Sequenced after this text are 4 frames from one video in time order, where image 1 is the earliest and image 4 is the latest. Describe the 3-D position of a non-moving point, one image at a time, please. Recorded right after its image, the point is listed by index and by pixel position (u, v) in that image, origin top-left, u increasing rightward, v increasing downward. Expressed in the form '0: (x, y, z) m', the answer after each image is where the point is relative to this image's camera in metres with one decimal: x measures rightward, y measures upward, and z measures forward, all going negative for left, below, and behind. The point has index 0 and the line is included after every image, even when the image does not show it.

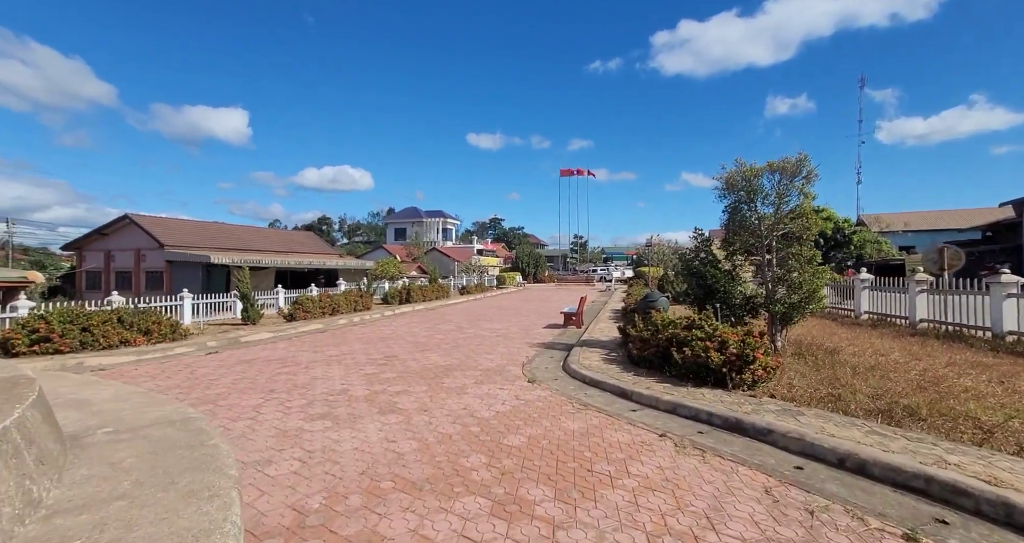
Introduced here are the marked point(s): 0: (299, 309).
0: (-7.0, -1.3, +14.6) m
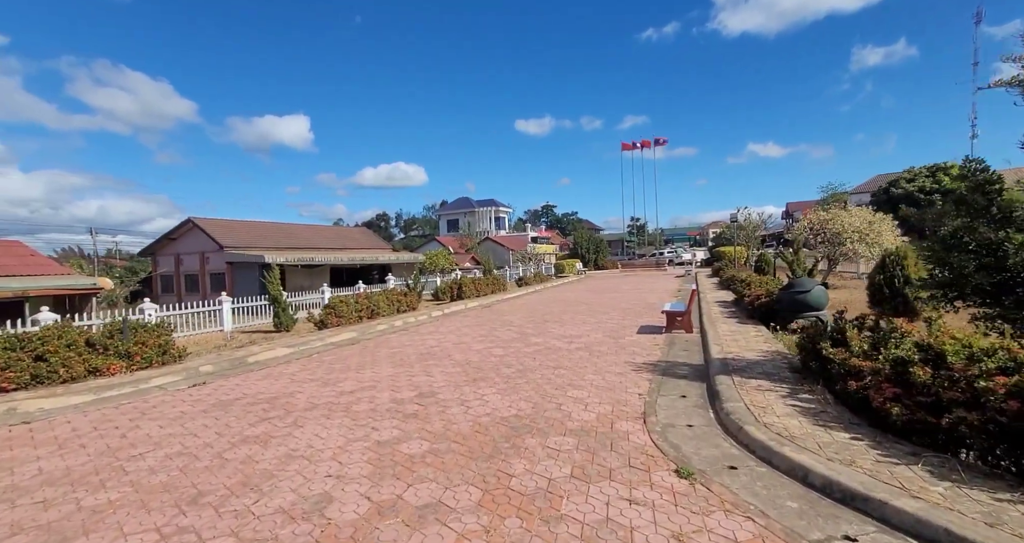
0: (-5.0, -1.2, +12.3) m
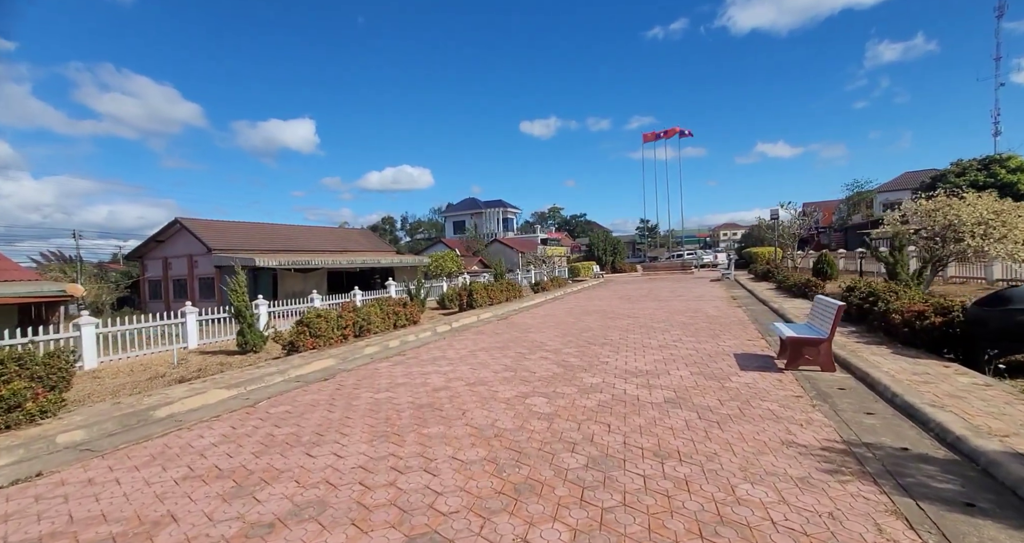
0: (-4.4, -1.3, +9.4) m
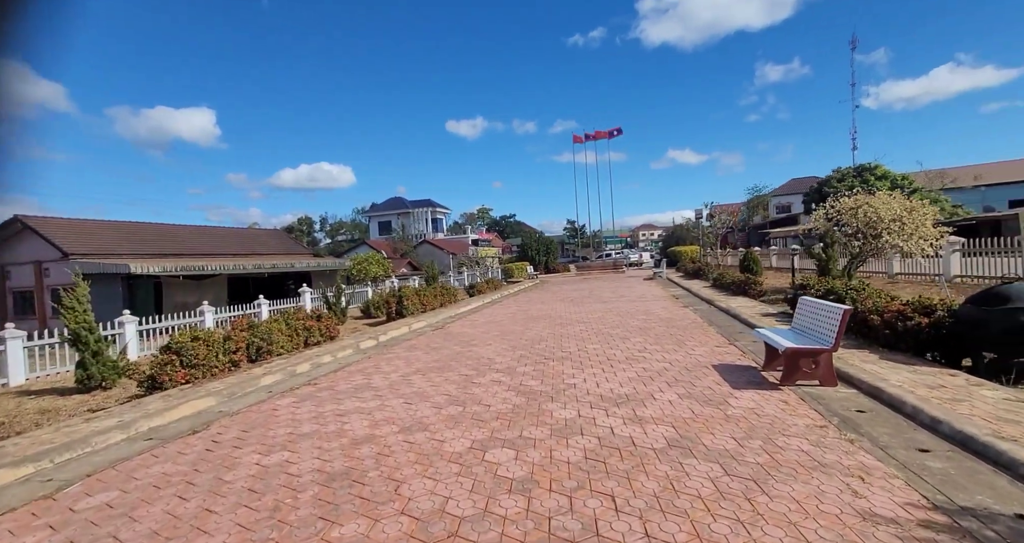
0: (-5.4, -1.5, +7.1) m
